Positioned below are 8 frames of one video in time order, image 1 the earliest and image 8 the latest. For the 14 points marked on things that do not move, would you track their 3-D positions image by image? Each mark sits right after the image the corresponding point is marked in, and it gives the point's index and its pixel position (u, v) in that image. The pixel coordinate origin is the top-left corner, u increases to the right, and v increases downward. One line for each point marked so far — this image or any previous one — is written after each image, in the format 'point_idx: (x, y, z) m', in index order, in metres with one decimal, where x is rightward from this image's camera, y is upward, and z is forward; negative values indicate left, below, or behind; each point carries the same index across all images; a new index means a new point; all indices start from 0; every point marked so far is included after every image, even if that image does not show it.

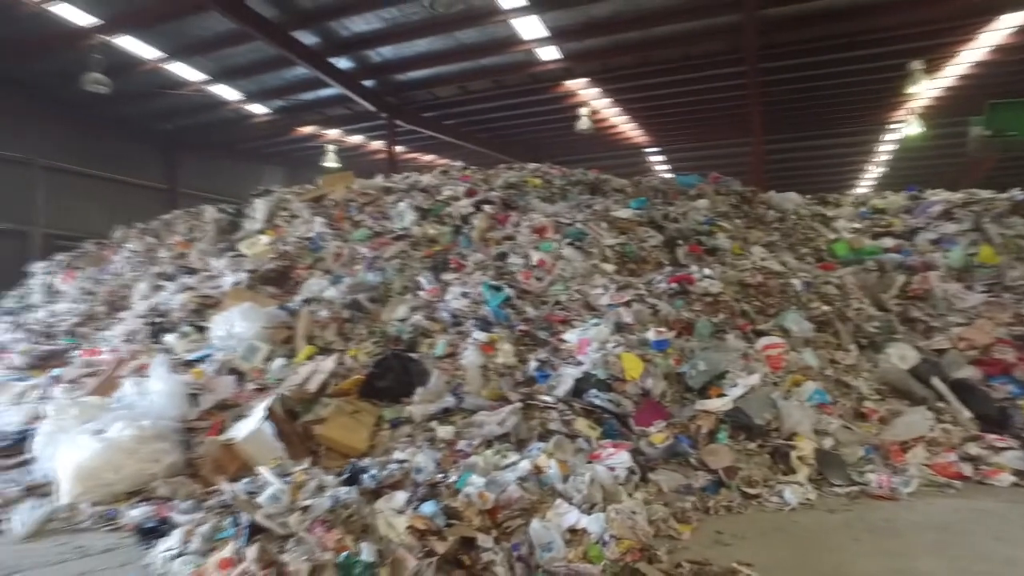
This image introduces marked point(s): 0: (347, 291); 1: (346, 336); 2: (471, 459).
0: (-1.0, 0.0, +4.2) m
1: (-0.9, -0.3, +3.8) m
2: (-0.1, -0.6, +2.5) m
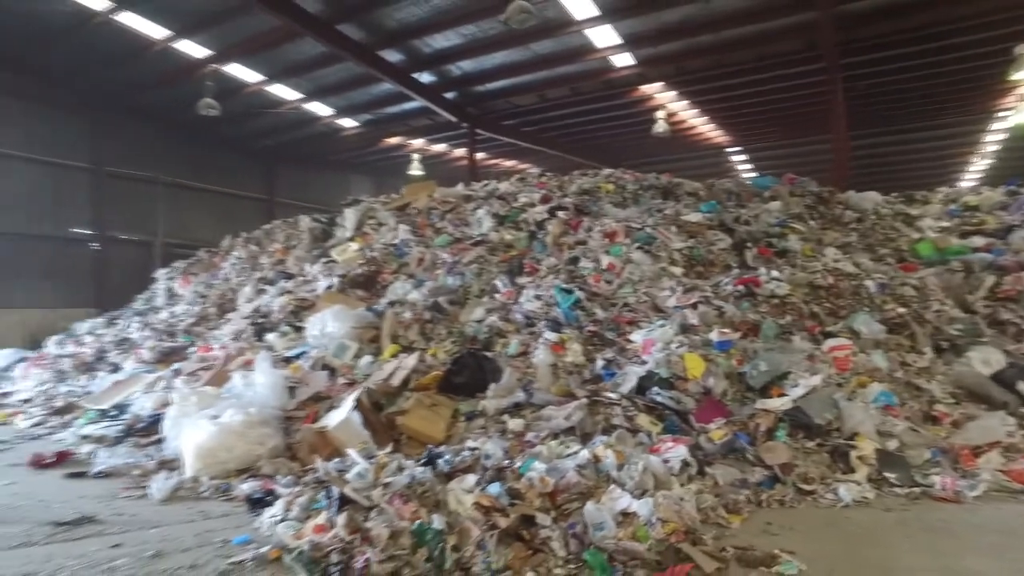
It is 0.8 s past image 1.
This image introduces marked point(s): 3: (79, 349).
0: (-0.5, 0.0, +4.5) m
1: (-0.5, -0.3, +4.2) m
2: (+0.1, -0.6, +2.7) m
3: (-3.6, -0.5, +5.6) m
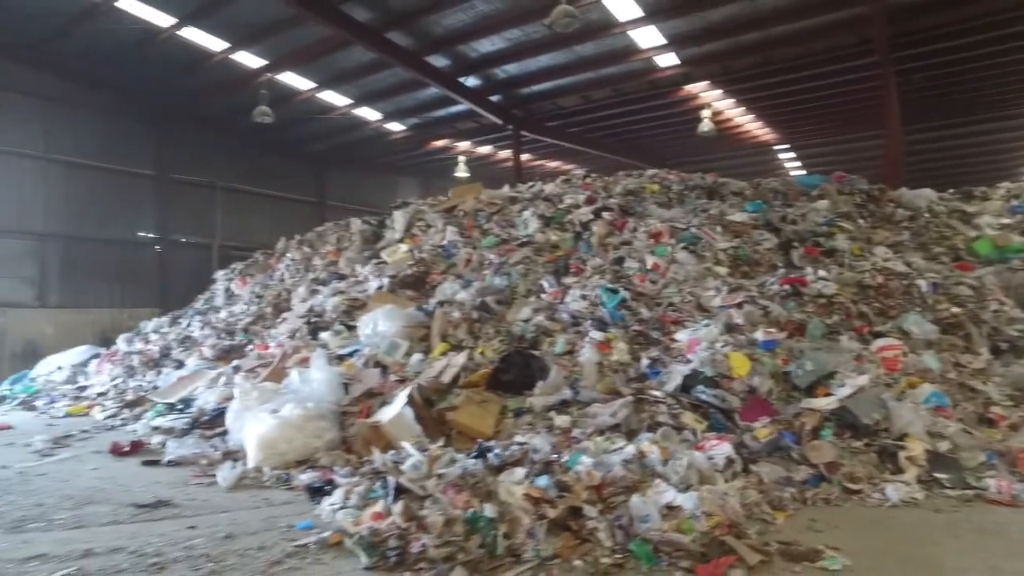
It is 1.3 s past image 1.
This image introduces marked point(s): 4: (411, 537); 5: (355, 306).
0: (-0.2, 0.0, +4.6) m
1: (-0.2, -0.3, +4.3) m
2: (+0.3, -0.6, +2.8) m
3: (-3.2, -0.5, +5.9) m
4: (-0.3, -0.8, +2.1) m
5: (-1.1, -0.1, +4.8) m
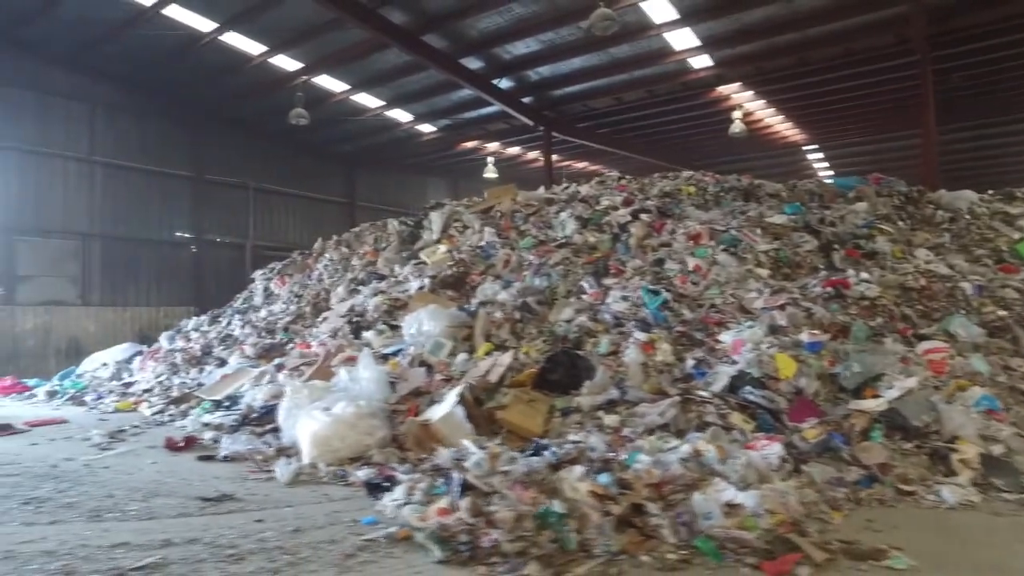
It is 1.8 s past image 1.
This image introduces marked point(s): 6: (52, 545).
0: (0.0, 0.0, +4.7) m
1: (0.0, -0.3, +4.3) m
2: (+0.5, -0.7, +2.9) m
3: (-2.9, -0.5, +6.0) m
4: (-0.1, -0.8, +2.2) m
5: (-0.8, -0.1, +4.9) m
6: (-1.7, -0.9, +2.4) m
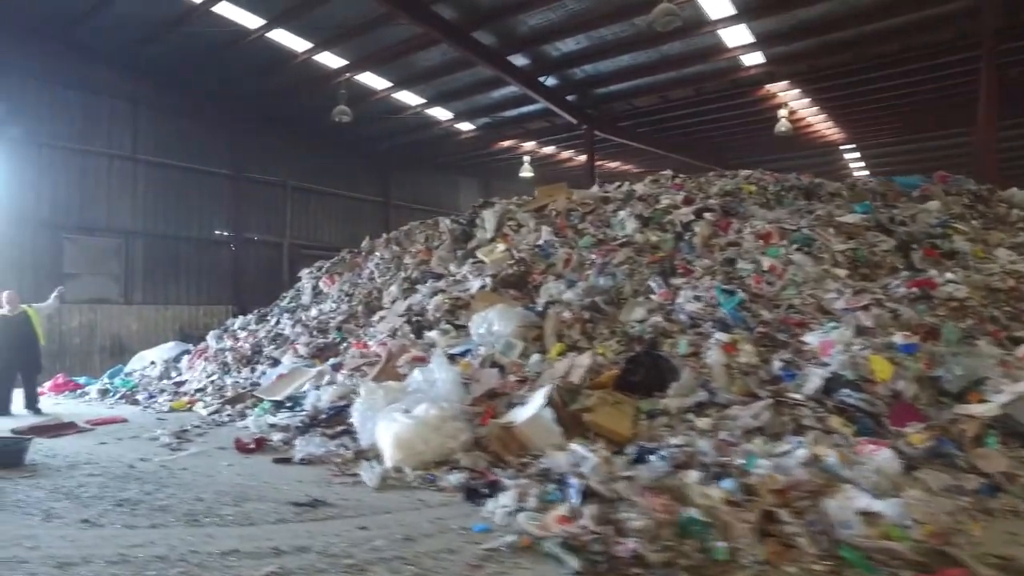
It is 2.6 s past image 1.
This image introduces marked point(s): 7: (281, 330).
0: (+0.5, 0.0, +4.6) m
1: (+0.5, -0.3, +4.3) m
2: (+1.0, -0.7, +2.8) m
3: (-2.4, -0.5, +6.0) m
4: (+0.3, -0.8, +2.1) m
5: (-0.4, -0.1, +4.8) m
6: (-1.2, -0.9, +2.4) m
7: (-2.0, -0.4, +5.9) m
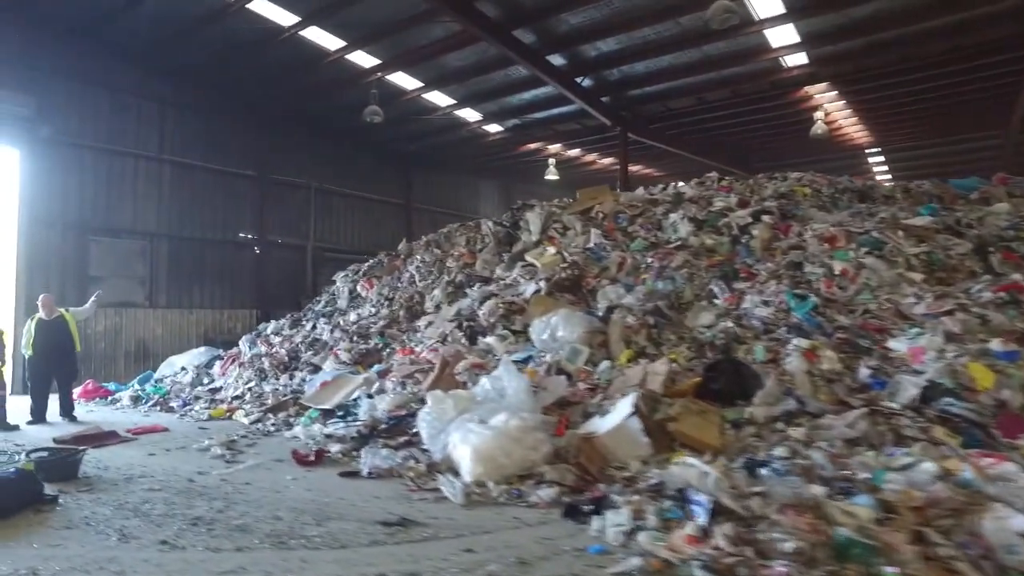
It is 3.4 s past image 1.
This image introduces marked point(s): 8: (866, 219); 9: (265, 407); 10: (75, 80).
0: (+0.9, -0.1, +4.5) m
1: (+0.9, -0.3, +4.1) m
2: (+1.4, -0.7, +2.6) m
3: (-2.1, -0.5, +5.8) m
4: (+0.7, -0.8, +2.0) m
5: (0.0, -0.2, +4.7) m
6: (-0.8, -0.9, +2.2) m
7: (-1.6, -0.4, +5.7) m
8: (+2.5, +0.5, +4.7) m
9: (-1.8, -0.9, +4.9) m
10: (-4.0, +1.9, +6.1) m
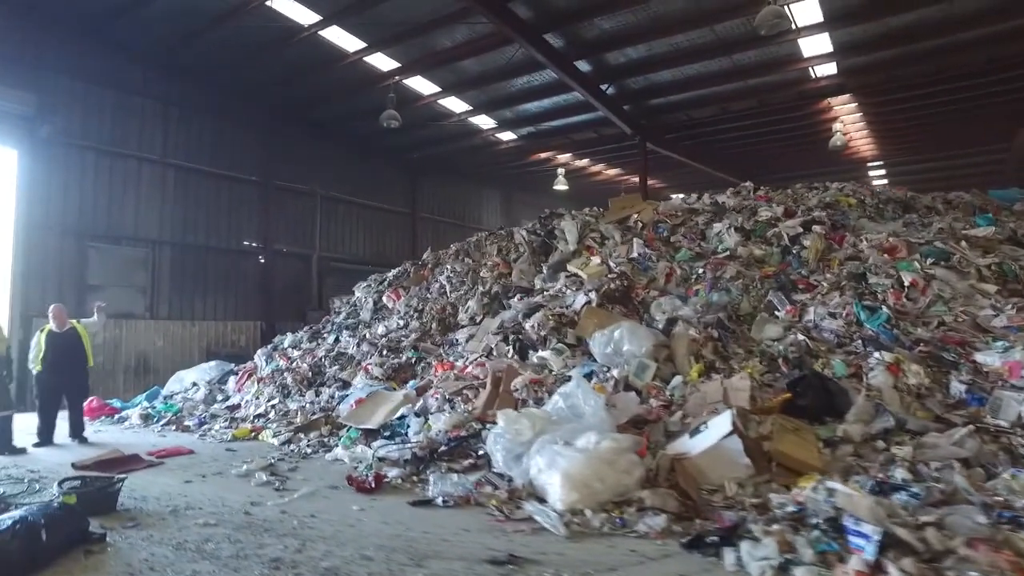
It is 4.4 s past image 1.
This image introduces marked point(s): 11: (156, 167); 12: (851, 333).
0: (+1.2, -0.1, +4.3) m
1: (+1.2, -0.4, +3.9) m
2: (+1.8, -0.7, +2.5) m
3: (-1.8, -0.6, +5.4) m
4: (+1.2, -0.8, +1.8) m
5: (+0.3, -0.2, +4.4) m
6: (-0.4, -1.0, +1.9) m
7: (-1.3, -0.5, +5.4) m
8: (+2.8, +0.4, +4.6) m
9: (-1.4, -0.9, +4.5) m
10: (-3.7, +1.8, +5.7) m
11: (-3.4, +1.1, +6.4) m
12: (+1.9, -0.3, +3.8) m
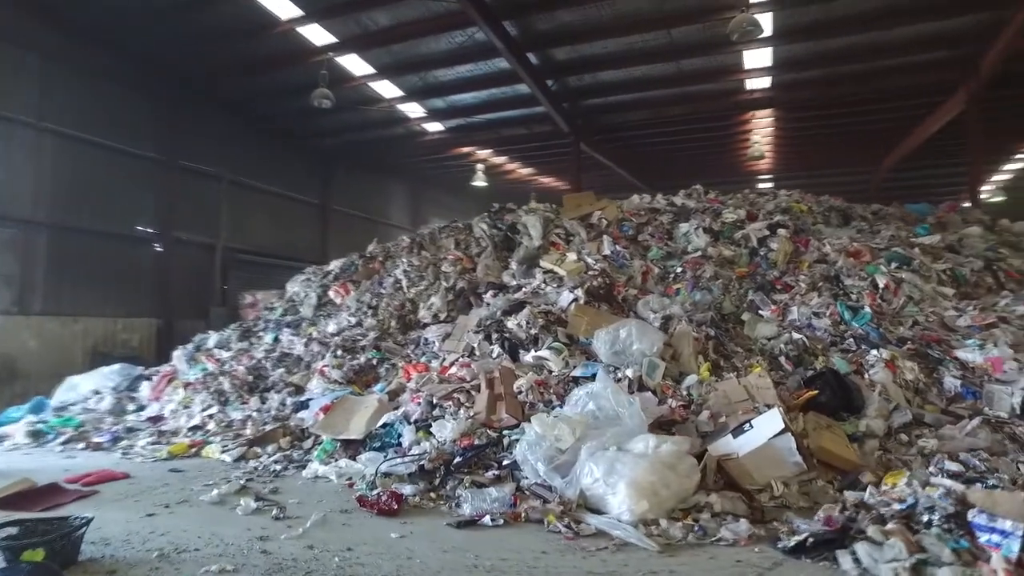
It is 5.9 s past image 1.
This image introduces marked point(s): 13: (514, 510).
0: (+1.2, -0.1, +4.2) m
1: (+1.3, -0.4, +3.9) m
2: (+2.1, -0.7, +2.6) m
3: (-2.0, -0.5, +4.7) m
4: (+1.7, -0.8, +1.8) m
5: (+0.3, -0.2, +4.2) m
6: (+0.1, -0.9, +1.6) m
7: (-1.6, -0.4, +4.8) m
8: (+2.6, +0.4, +4.9) m
9: (-1.5, -0.9, +3.9) m
10: (-3.9, +1.9, +4.6) m
11: (-3.7, +1.2, +5.3) m
12: (+2.0, -0.3, +4.0) m
13: (0.0, -0.9, +2.8) m
